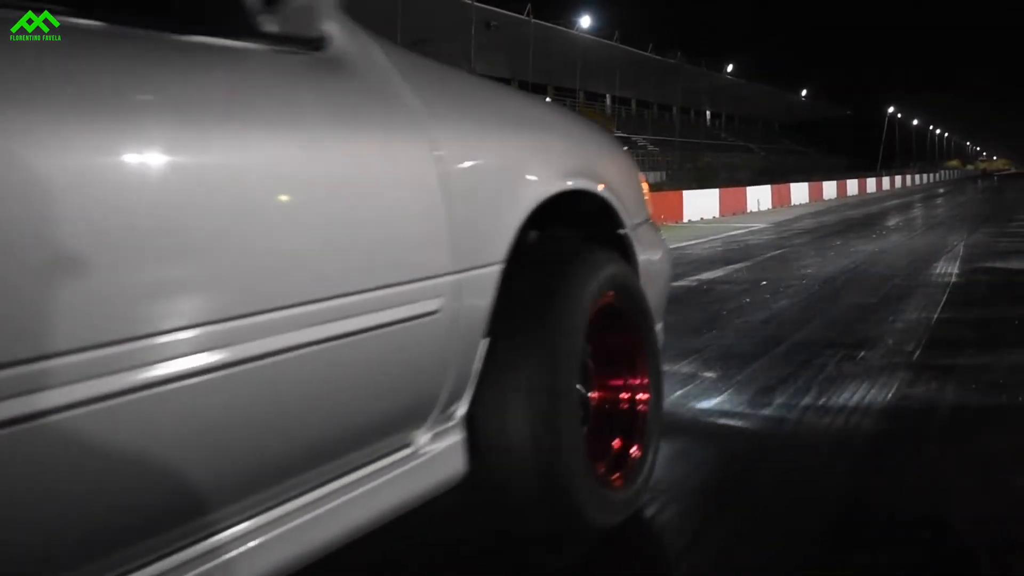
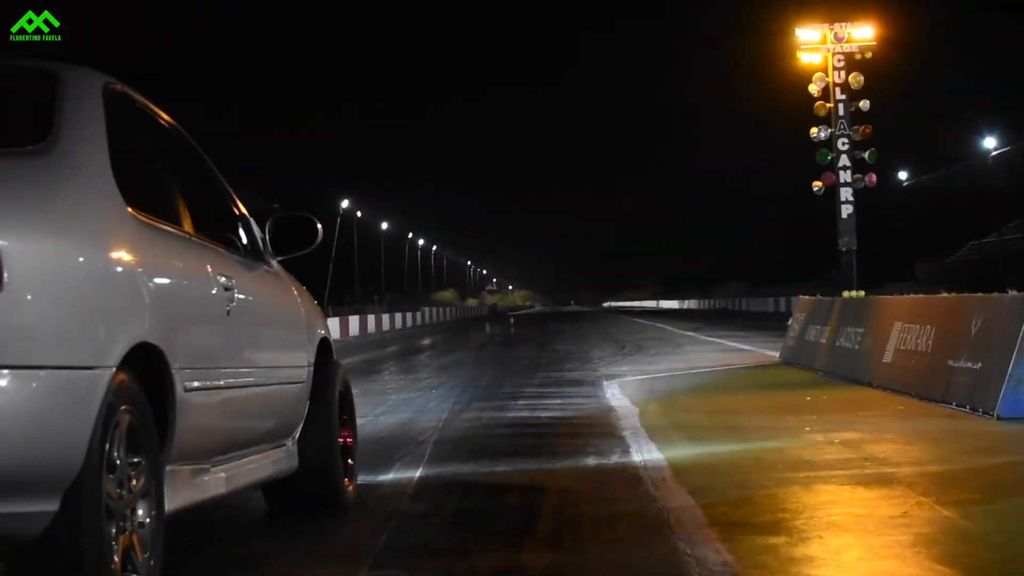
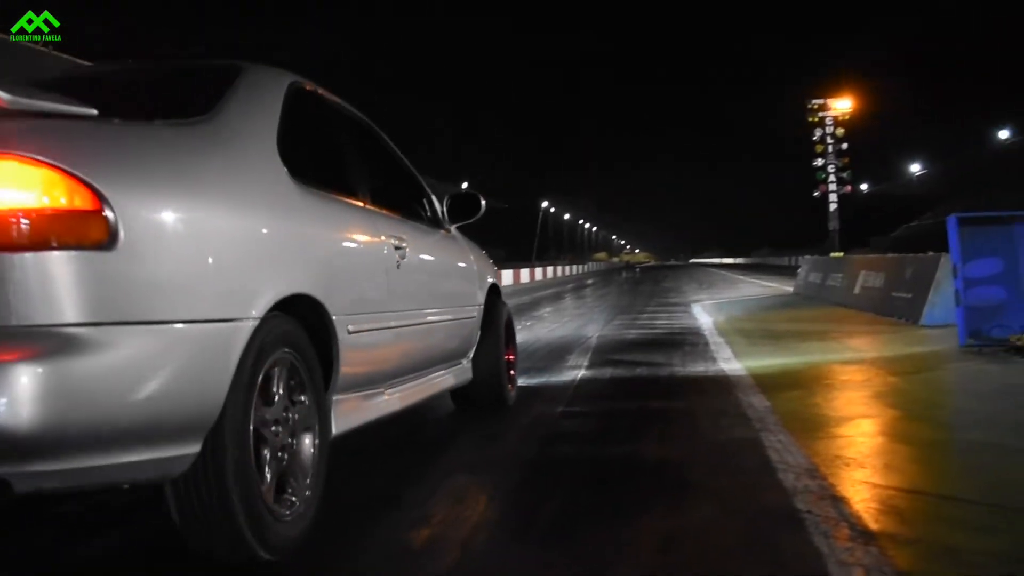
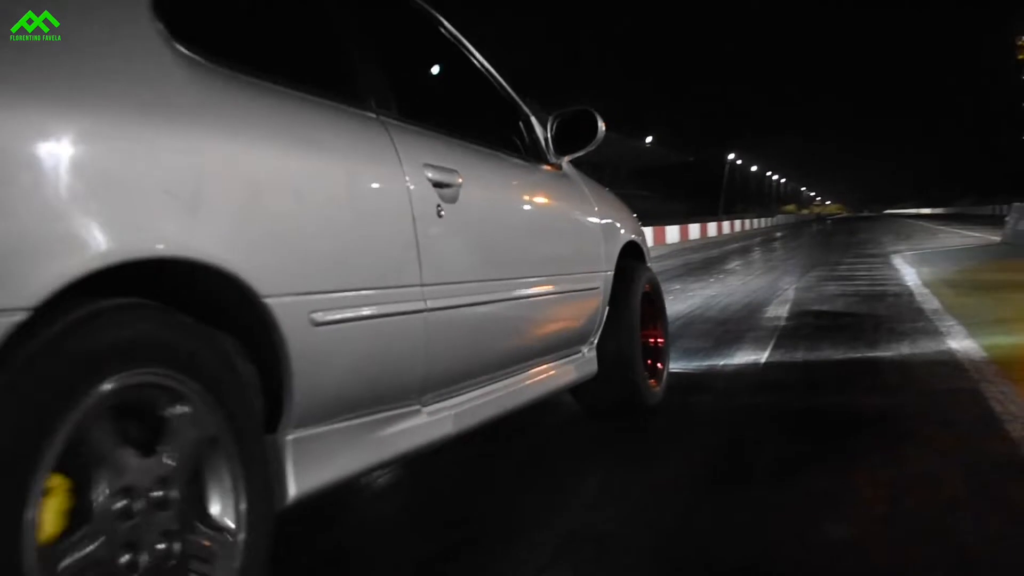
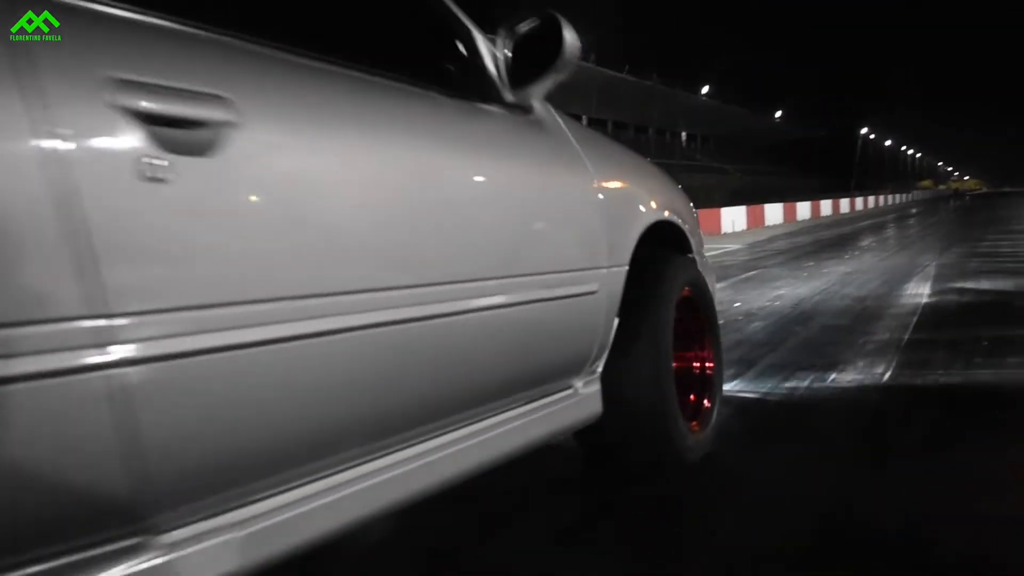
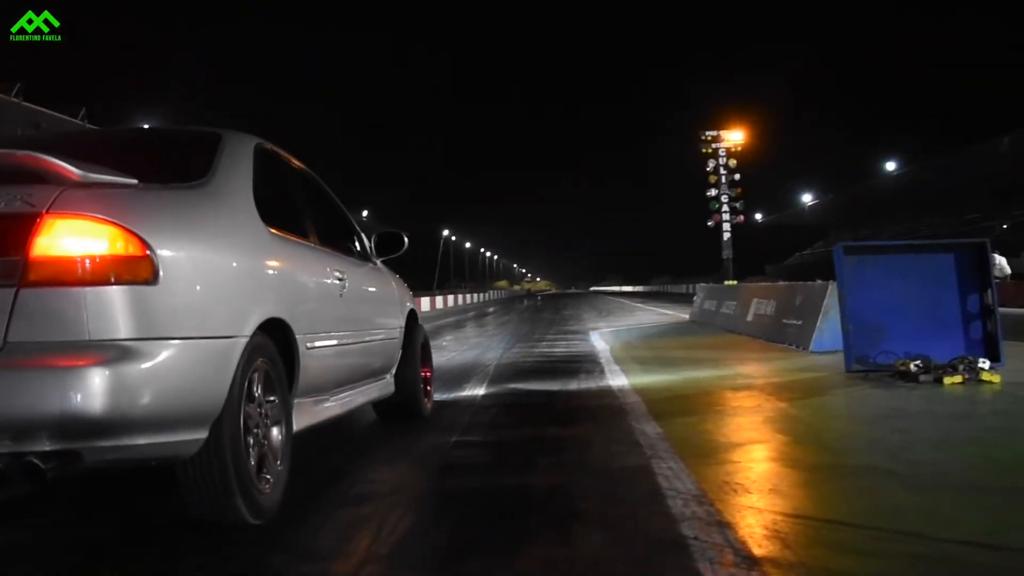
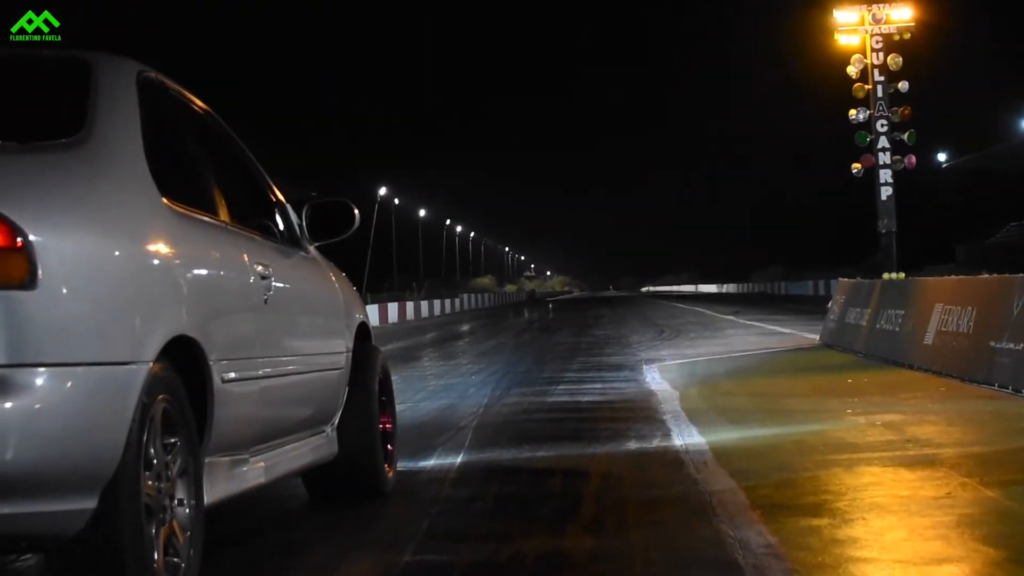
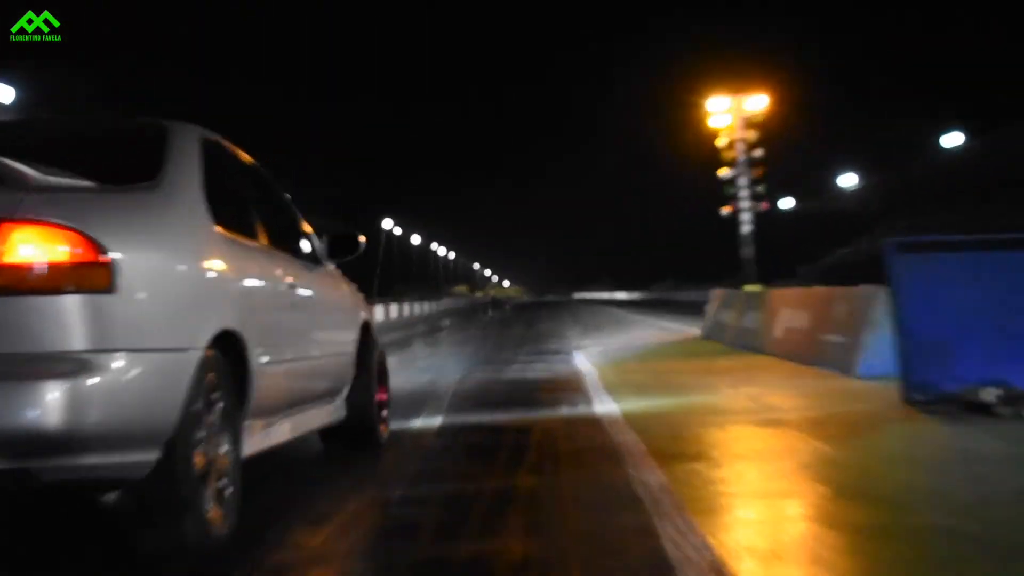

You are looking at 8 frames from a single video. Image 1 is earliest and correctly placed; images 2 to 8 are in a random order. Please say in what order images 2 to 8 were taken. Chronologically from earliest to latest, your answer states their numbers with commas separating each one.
5, 4, 3, 6, 8, 2, 7
